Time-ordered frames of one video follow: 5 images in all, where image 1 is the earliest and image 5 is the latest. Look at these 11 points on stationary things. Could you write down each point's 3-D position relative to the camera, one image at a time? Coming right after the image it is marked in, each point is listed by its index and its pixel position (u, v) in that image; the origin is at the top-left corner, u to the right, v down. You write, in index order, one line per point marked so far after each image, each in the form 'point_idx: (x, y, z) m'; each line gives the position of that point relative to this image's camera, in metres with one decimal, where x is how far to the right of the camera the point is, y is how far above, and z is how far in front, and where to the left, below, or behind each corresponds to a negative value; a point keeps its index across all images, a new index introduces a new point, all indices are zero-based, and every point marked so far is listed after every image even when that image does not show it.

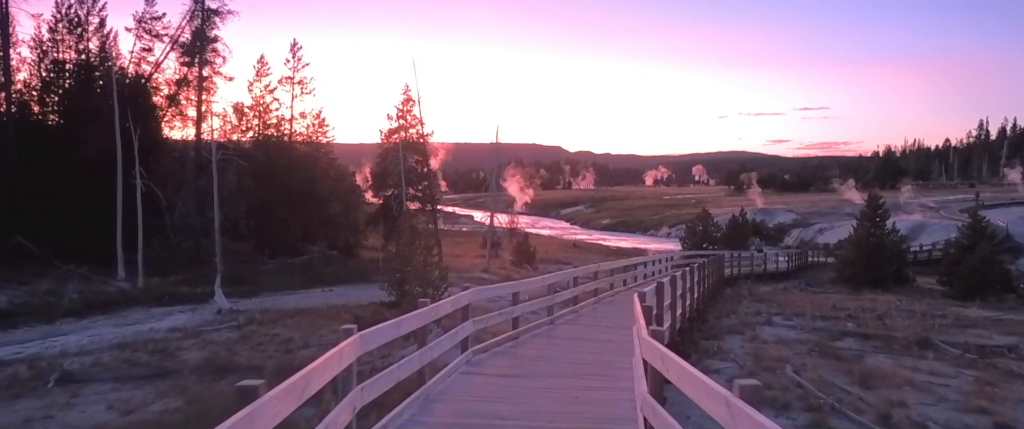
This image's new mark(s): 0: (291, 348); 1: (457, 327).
0: (-5.0, -3.0, +18.6) m
1: (-0.7, -1.4, +10.2) m
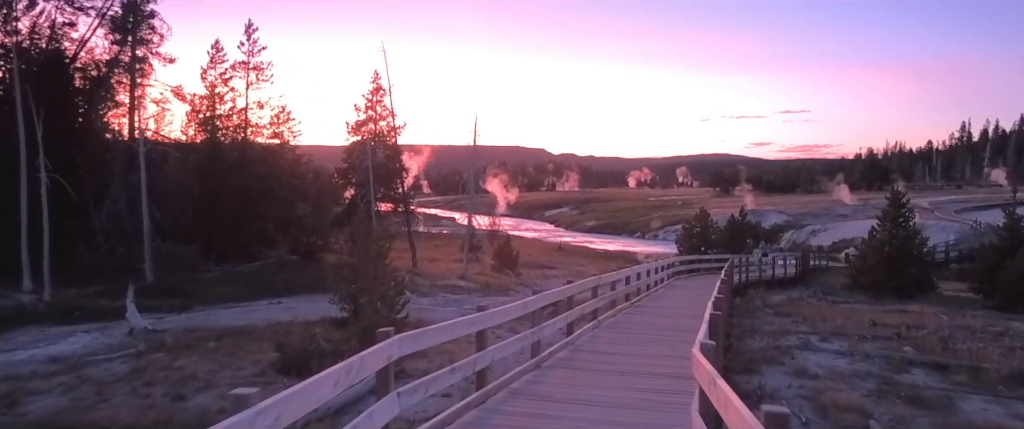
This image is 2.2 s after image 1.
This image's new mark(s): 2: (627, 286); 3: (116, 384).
0: (-5.4, -3.0, +13.8) m
1: (-1.0, -1.3, +5.5) m
2: (+2.6, -1.6, +18.4) m
3: (-6.9, -3.0, +14.4) m
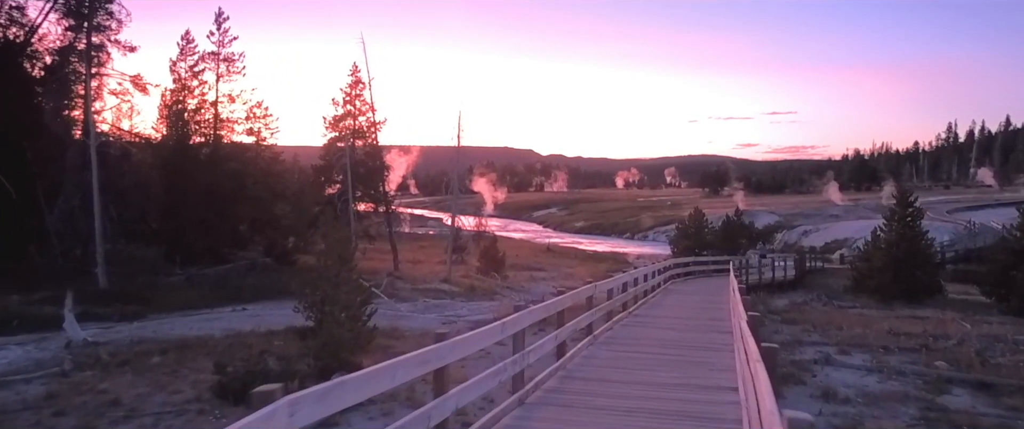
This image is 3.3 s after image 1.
0: (-5.7, -2.9, +11.5) m
1: (-1.1, -1.2, +3.3) m
2: (+2.2, -1.6, +16.2) m
3: (-7.2, -2.9, +12.1) m
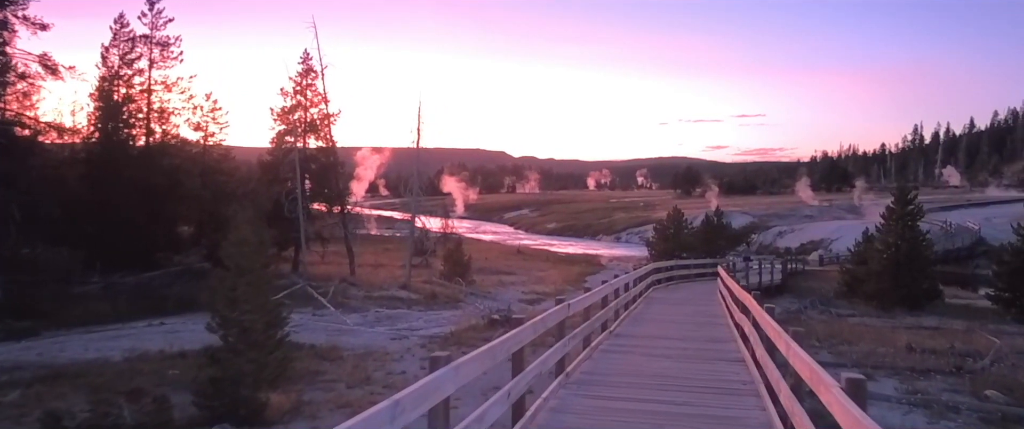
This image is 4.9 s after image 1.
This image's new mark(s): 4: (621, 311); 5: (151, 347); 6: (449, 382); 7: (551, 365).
0: (-6.3, -2.8, +7.9) m
1: (-1.5, -1.1, -0.2) m
2: (+1.5, -1.5, +12.9) m
3: (-7.8, -2.9, +8.4) m
4: (+2.1, -1.9, +16.1) m
5: (-8.5, -3.1, +19.4) m
6: (-0.3, -1.0, +4.9) m
7: (+0.5, -1.4, +8.3) m
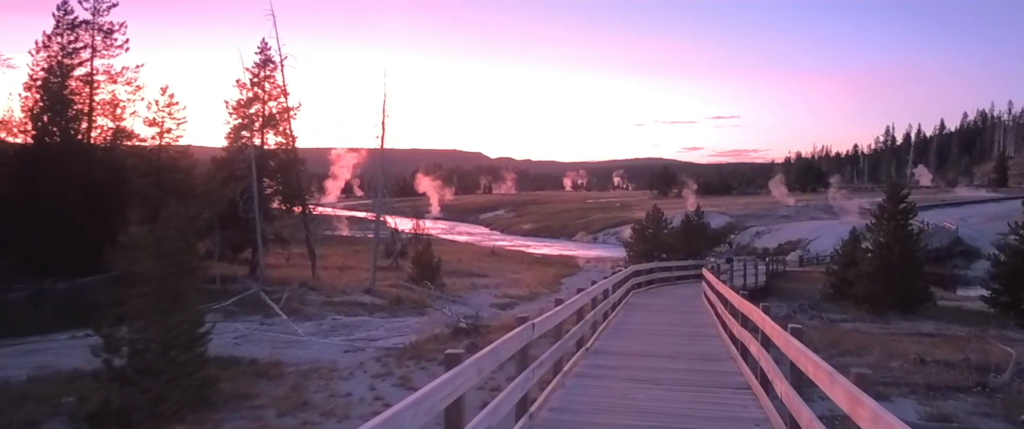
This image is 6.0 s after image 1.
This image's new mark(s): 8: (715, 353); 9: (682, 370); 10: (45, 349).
0: (-6.7, -2.8, +5.6) m
1: (-1.6, -1.1, -2.3) m
2: (+0.9, -1.5, +10.8) m
3: (-8.3, -2.8, +6.1) m
4: (+1.5, -1.8, +14.0) m
5: (-9.2, -3.1, +17.0) m
6: (-0.7, -0.9, +2.8) m
7: (0.0, -1.4, +6.2) m
8: (+3.0, -2.0, +12.2) m
9: (+2.2, -2.0, +10.7) m
10: (-10.6, -3.1, +18.7) m
